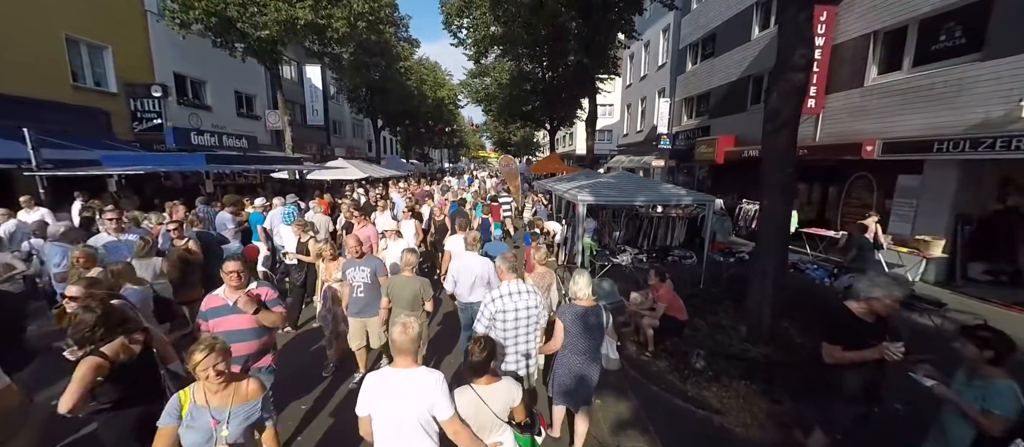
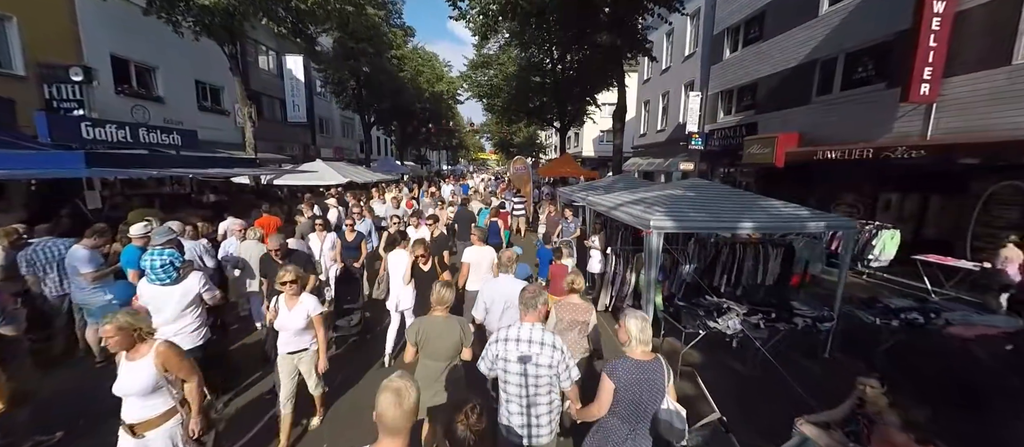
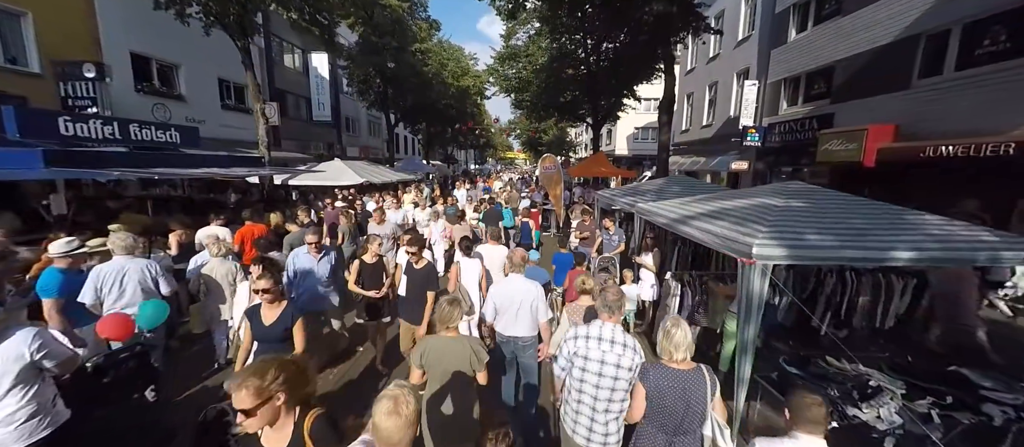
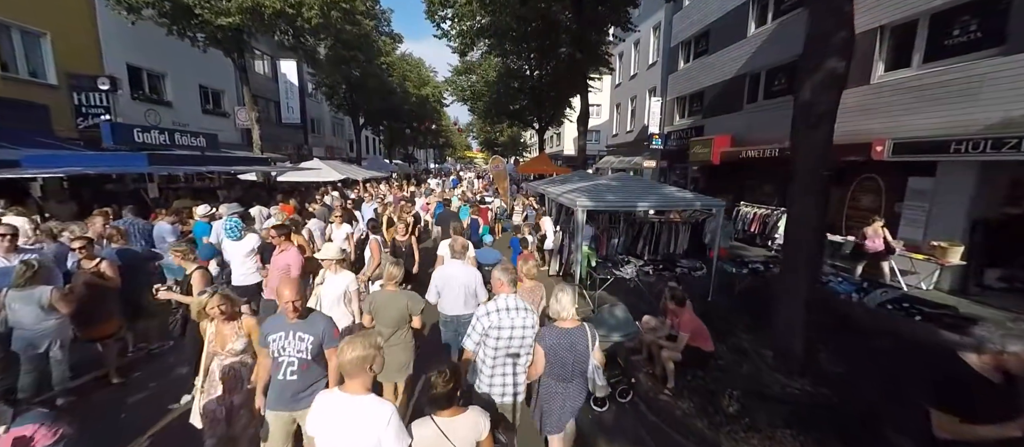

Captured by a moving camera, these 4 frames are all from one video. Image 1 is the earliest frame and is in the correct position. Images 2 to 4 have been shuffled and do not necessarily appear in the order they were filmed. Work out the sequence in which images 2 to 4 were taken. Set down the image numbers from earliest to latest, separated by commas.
4, 2, 3
